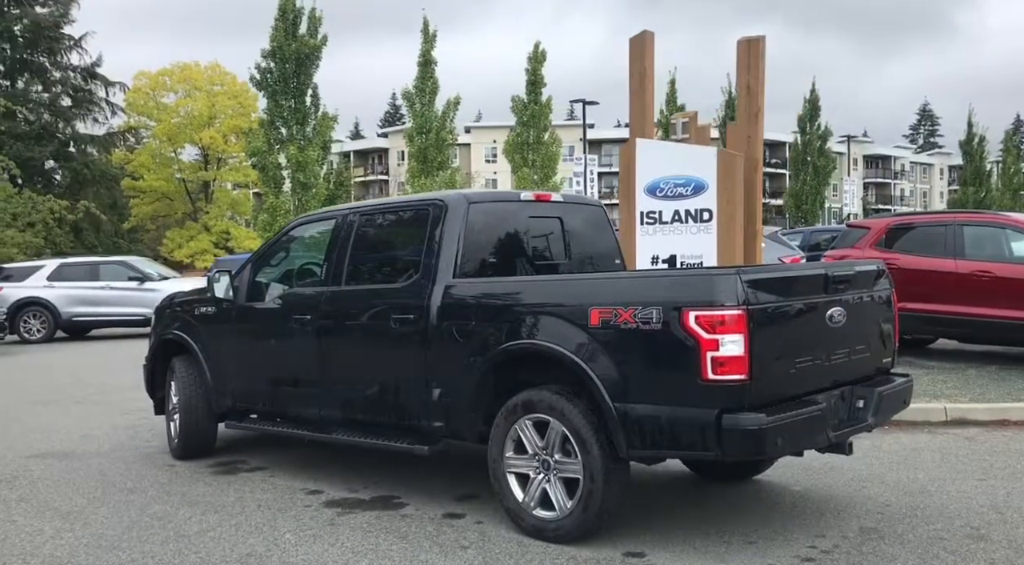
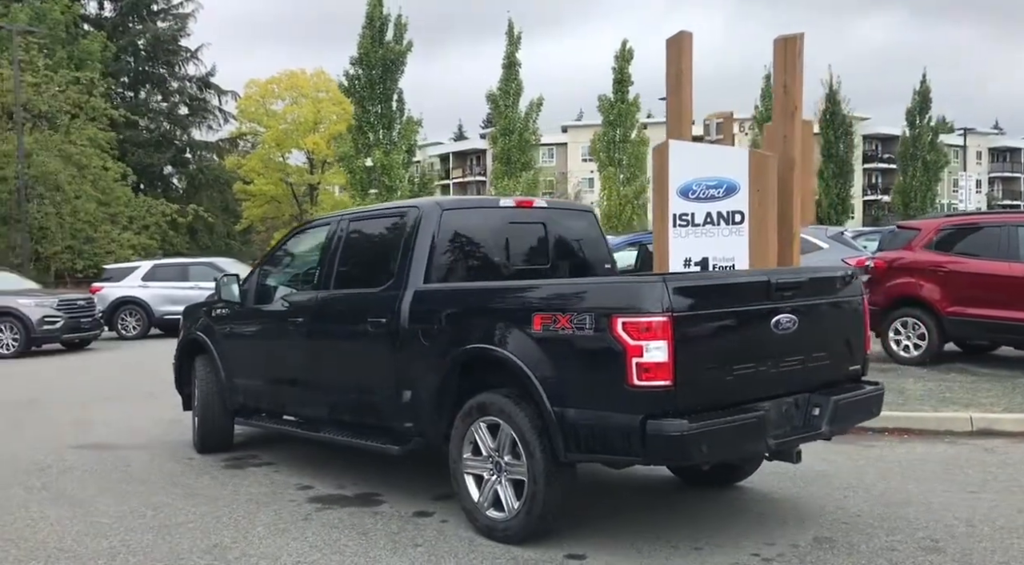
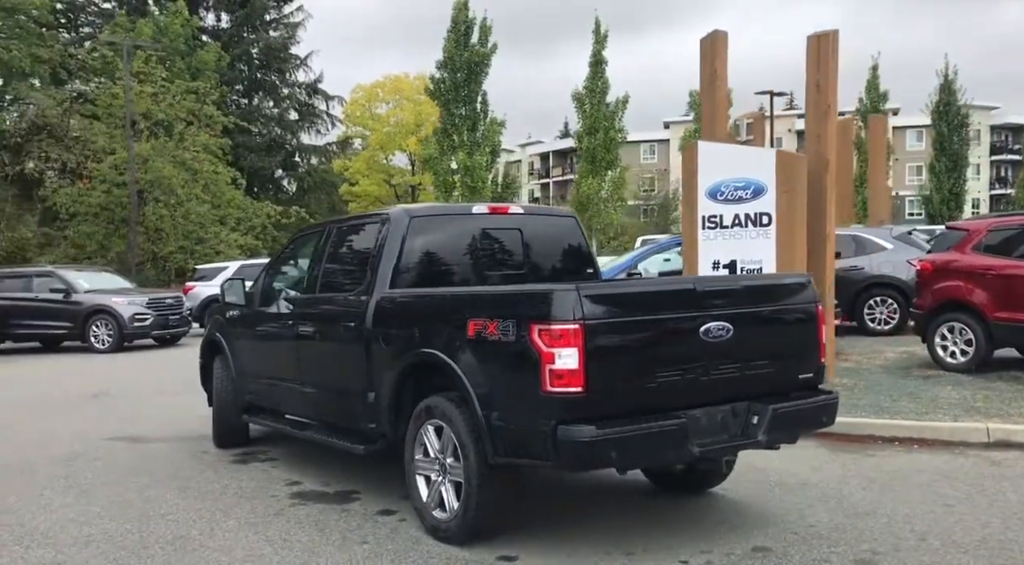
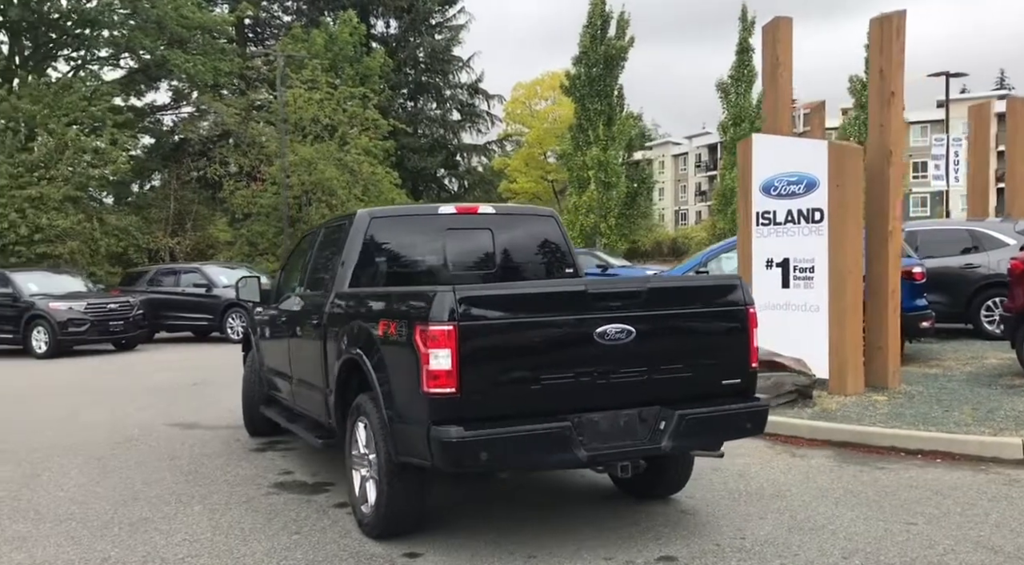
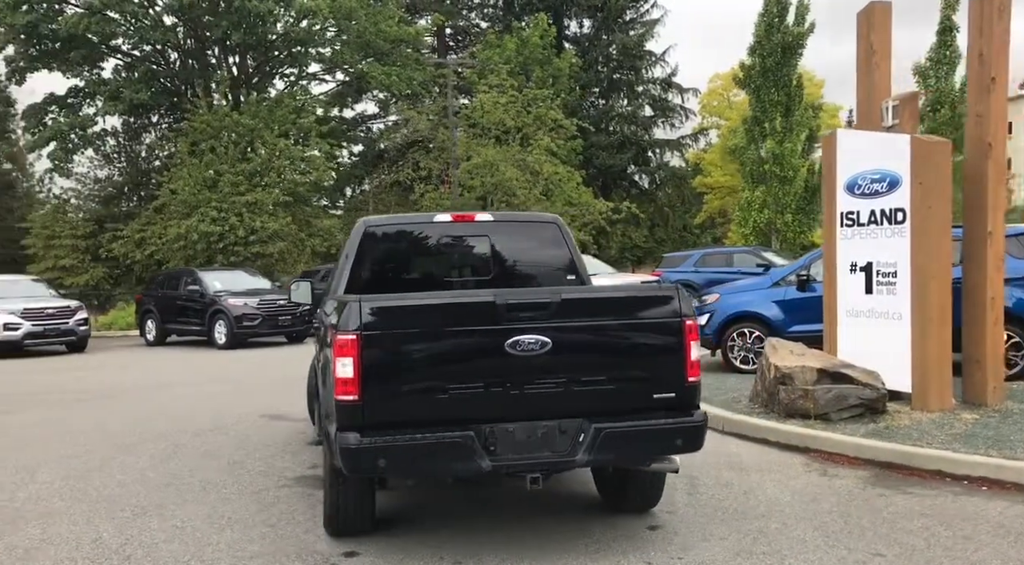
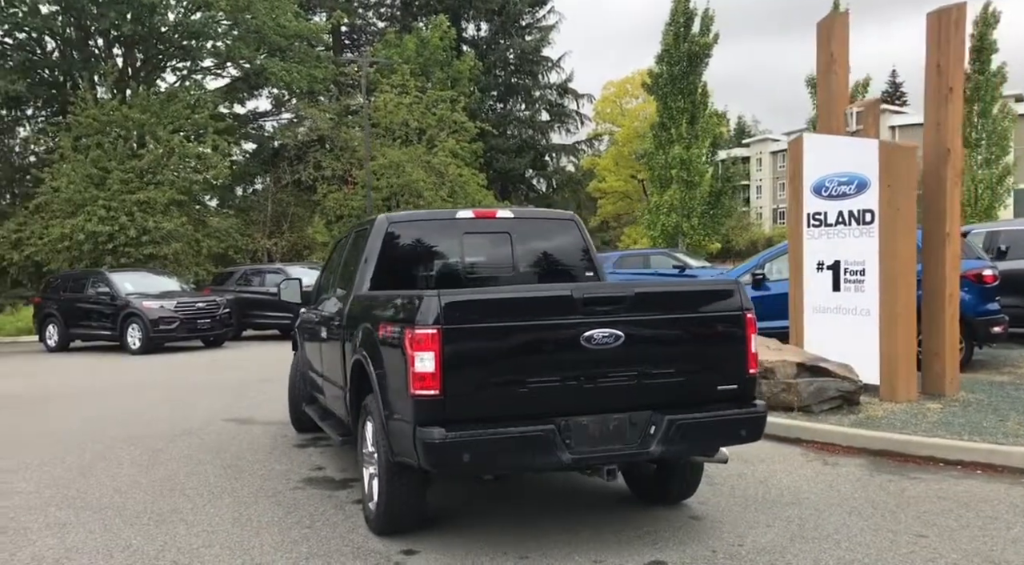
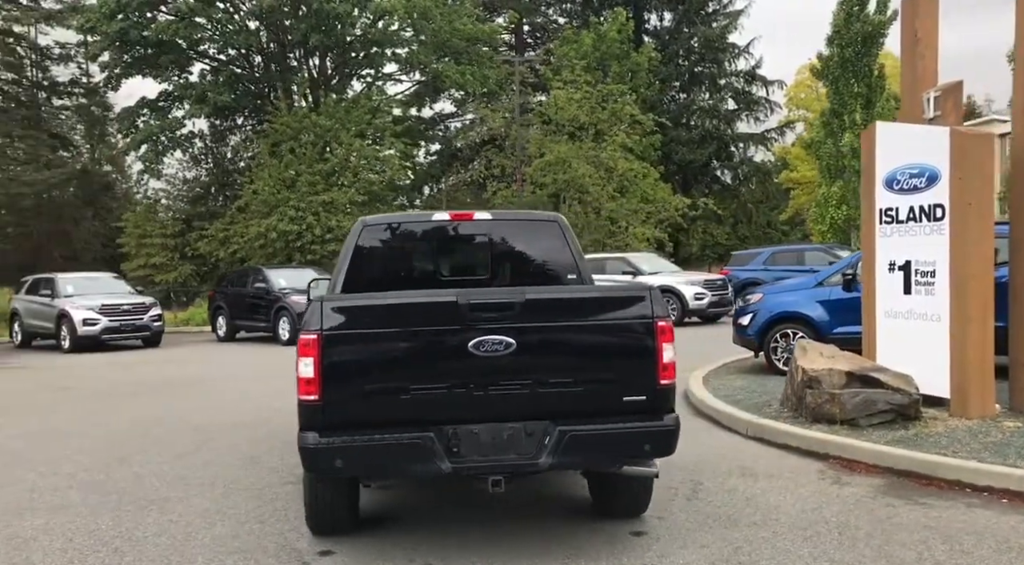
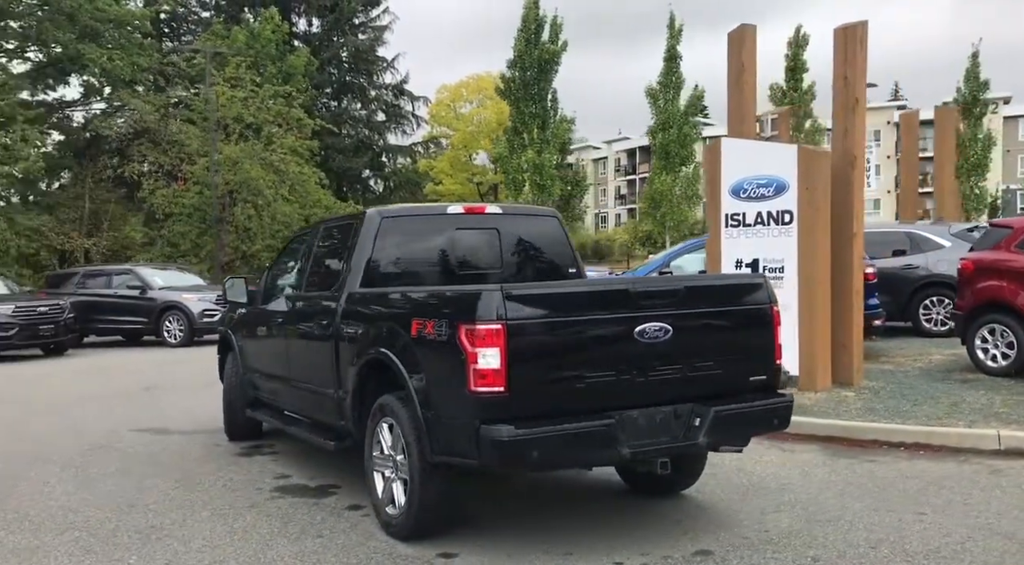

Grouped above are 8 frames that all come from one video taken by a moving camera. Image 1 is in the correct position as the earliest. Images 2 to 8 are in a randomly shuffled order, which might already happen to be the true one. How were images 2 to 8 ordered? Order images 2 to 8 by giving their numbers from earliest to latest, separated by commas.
2, 3, 8, 4, 6, 5, 7
